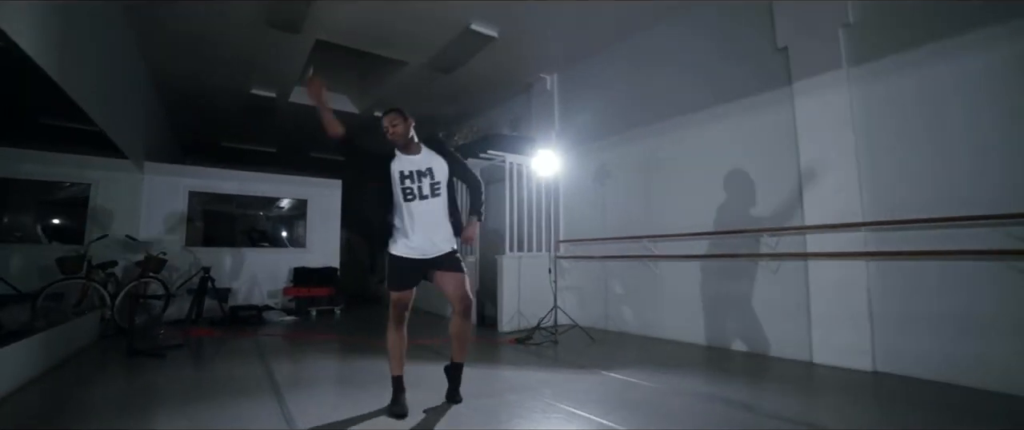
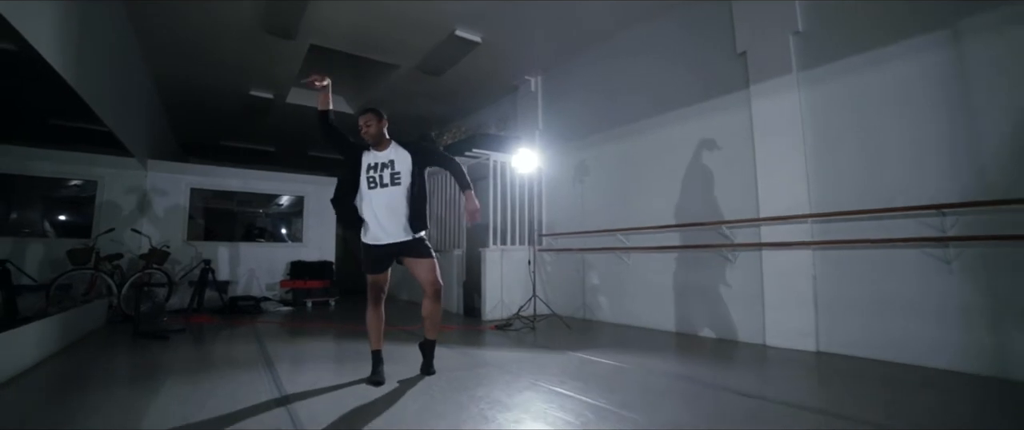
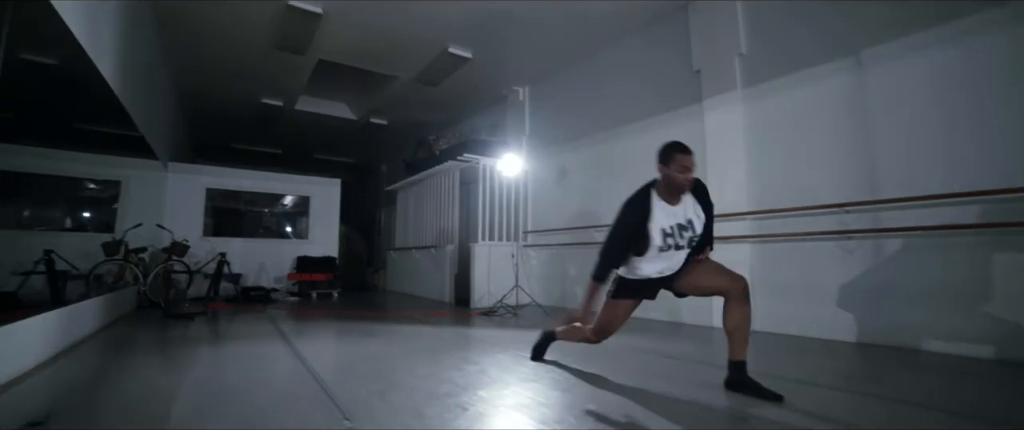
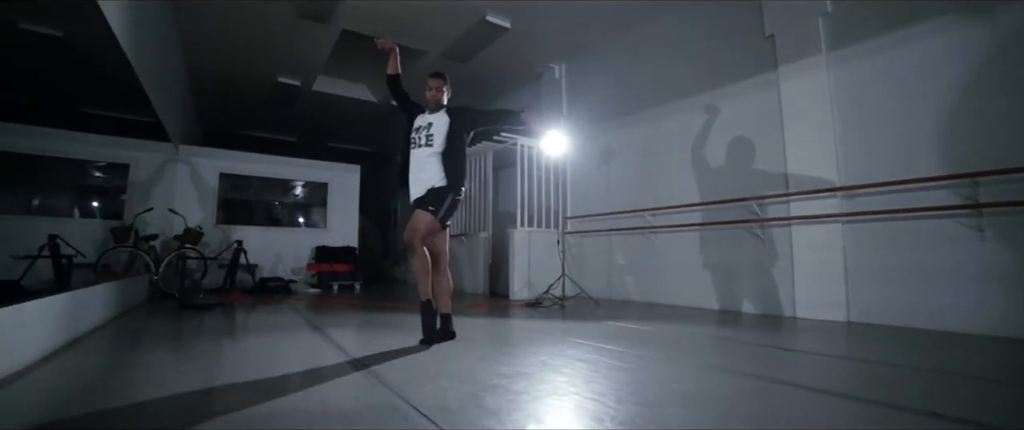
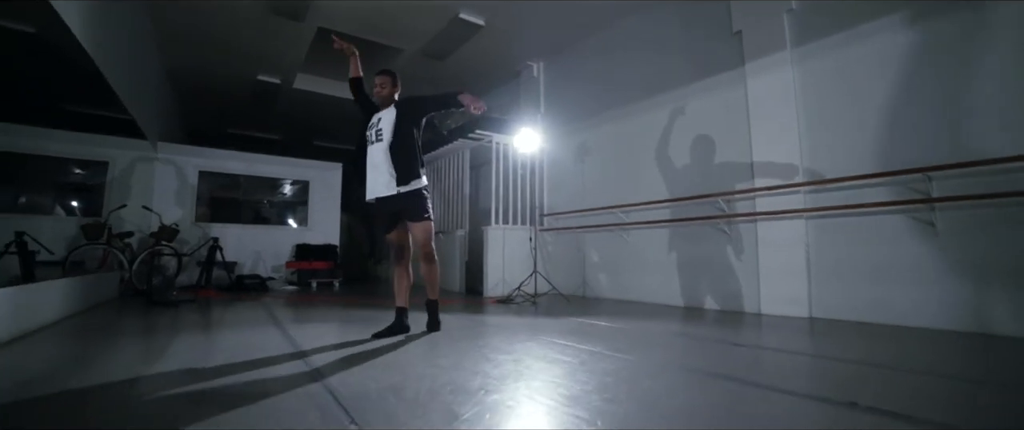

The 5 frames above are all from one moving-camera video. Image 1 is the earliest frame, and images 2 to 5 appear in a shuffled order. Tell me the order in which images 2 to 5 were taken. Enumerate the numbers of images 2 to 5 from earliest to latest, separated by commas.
2, 5, 4, 3
